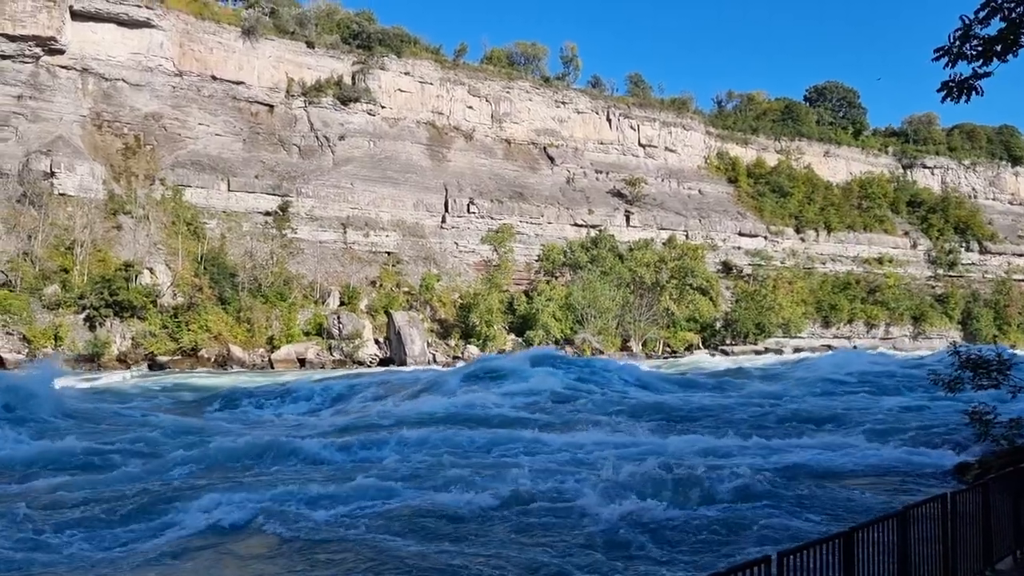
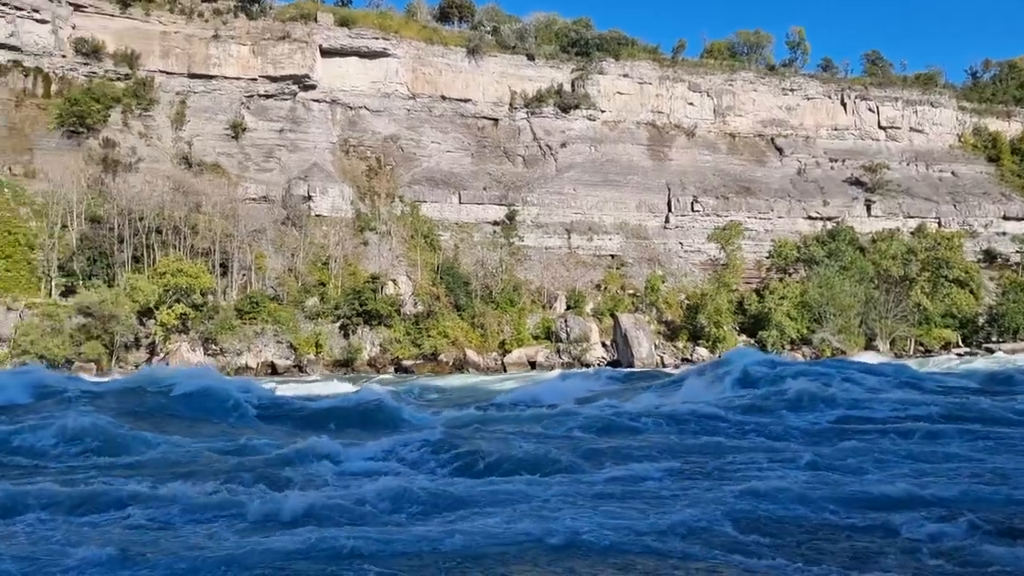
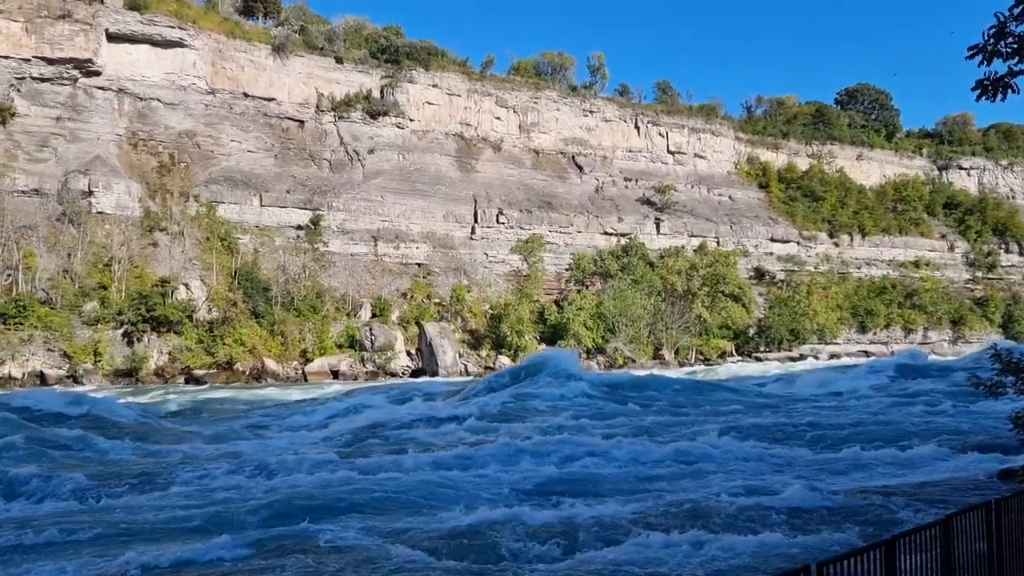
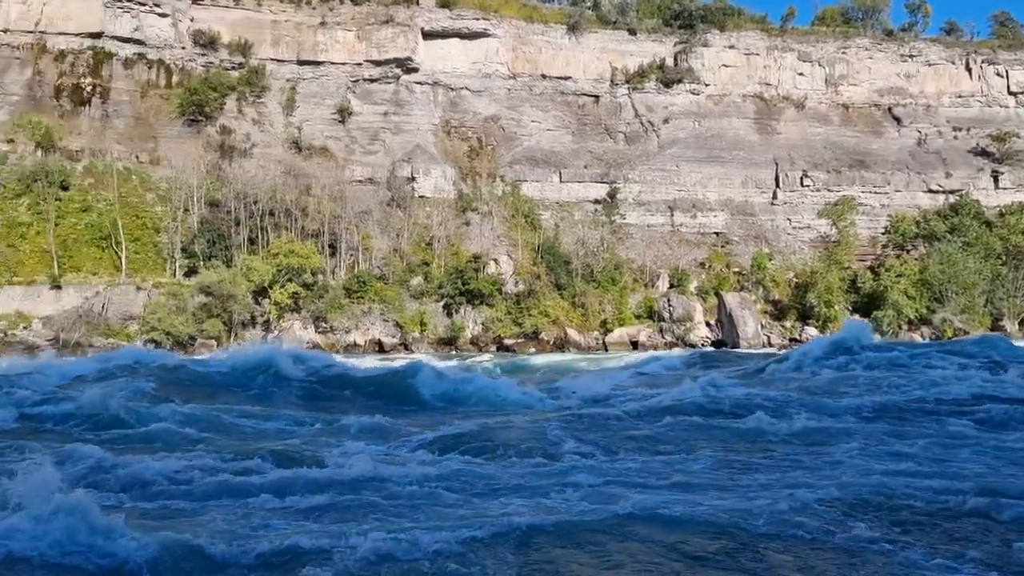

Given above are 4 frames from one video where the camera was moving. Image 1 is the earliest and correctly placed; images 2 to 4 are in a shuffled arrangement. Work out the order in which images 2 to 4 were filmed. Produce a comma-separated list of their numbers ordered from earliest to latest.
3, 2, 4
